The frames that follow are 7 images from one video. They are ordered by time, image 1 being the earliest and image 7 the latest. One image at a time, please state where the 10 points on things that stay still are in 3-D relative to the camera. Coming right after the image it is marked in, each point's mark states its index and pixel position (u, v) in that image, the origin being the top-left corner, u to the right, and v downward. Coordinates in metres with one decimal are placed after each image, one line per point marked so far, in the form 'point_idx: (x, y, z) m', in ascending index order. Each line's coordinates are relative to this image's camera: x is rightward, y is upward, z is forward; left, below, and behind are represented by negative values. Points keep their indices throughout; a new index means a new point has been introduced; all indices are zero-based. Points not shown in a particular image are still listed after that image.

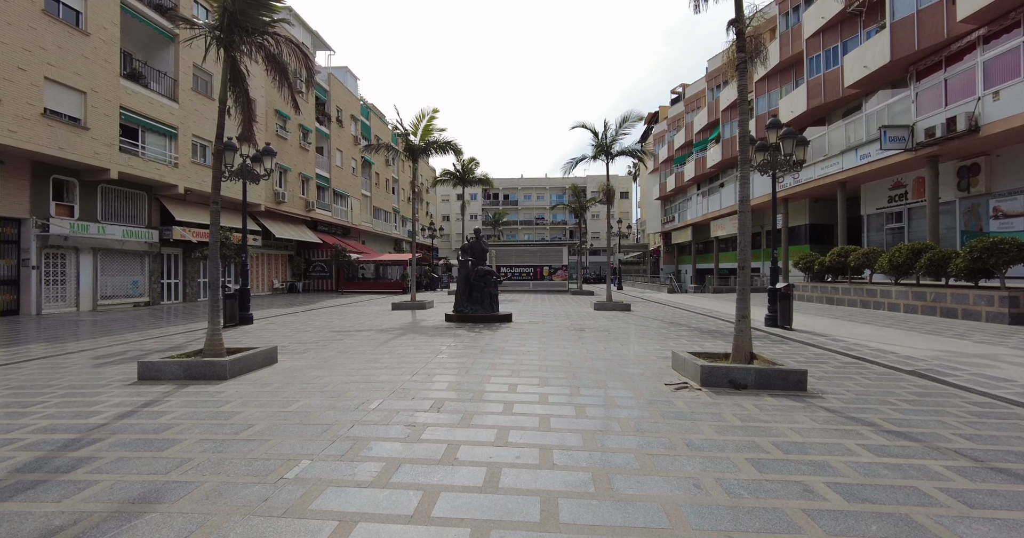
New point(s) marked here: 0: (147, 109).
0: (-14.9, +6.5, +17.9) m
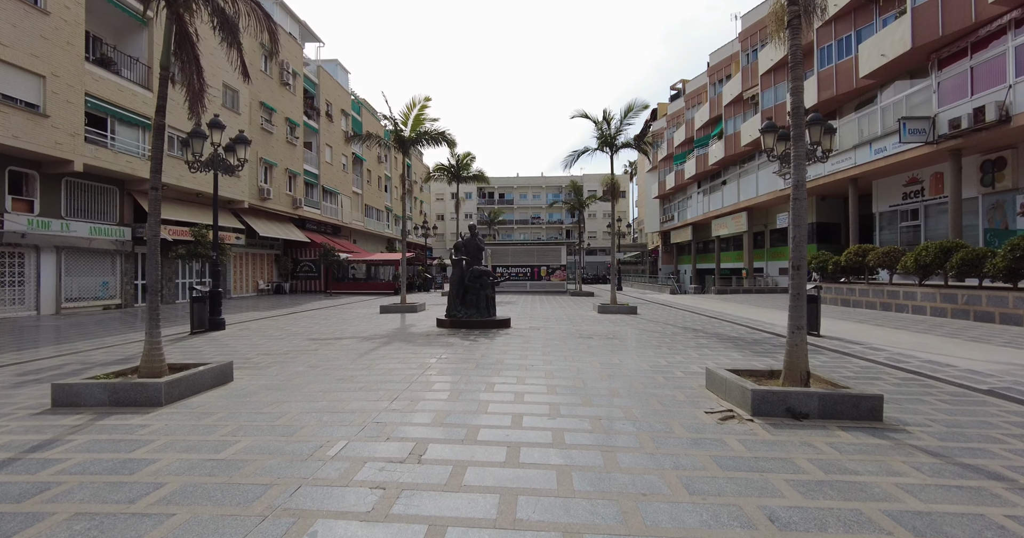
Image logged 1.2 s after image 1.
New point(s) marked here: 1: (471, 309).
0: (-15.0, +6.5, +16.7) m
1: (-1.0, -1.0, +10.6) m
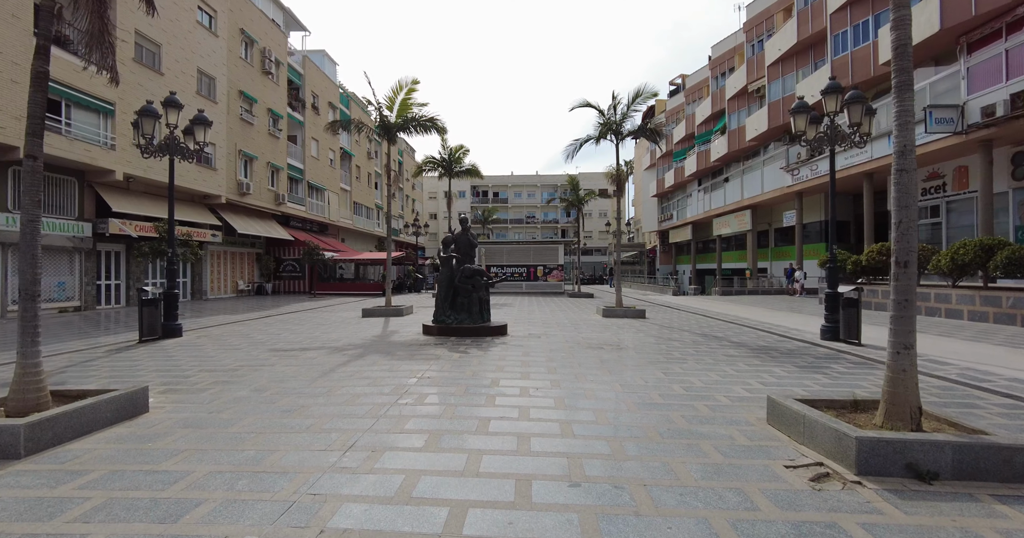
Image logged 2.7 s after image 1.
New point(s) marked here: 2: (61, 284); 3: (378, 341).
0: (-15.2, +6.6, +15.2) m
1: (-1.1, -0.9, +9.3) m
2: (-16.4, -0.5, +16.0) m
3: (-2.7, -1.4, +8.7) m
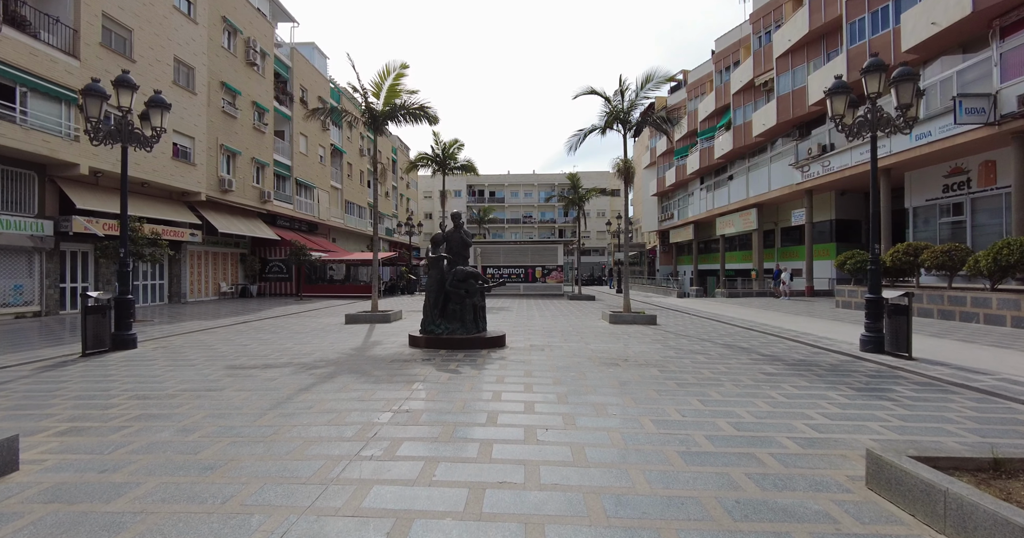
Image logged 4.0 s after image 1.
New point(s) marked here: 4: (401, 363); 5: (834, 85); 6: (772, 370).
0: (-15.2, +6.5, +13.9) m
1: (-1.1, -1.0, +8.1) m
2: (-16.5, -0.6, +14.7) m
3: (-2.7, -1.5, +7.5) m
4: (-1.7, -1.5, +6.8) m
5: (+5.8, +3.3, +7.9) m
6: (+3.9, -1.5, +6.5) m
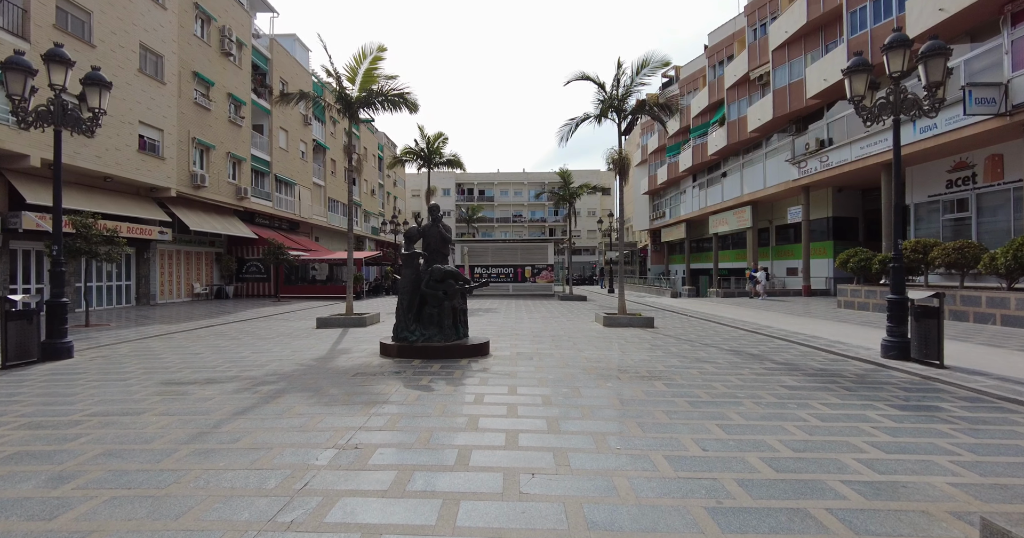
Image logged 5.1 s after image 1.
0: (-15.6, +6.5, +12.6) m
1: (-1.3, -1.0, +7.2) m
2: (-16.9, -0.6, +13.4) m
3: (-2.9, -1.4, +6.6) m
4: (-2.0, -1.4, +5.8) m
5: (+5.5, +3.3, +7.1) m
6: (+3.6, -1.5, +5.7) m
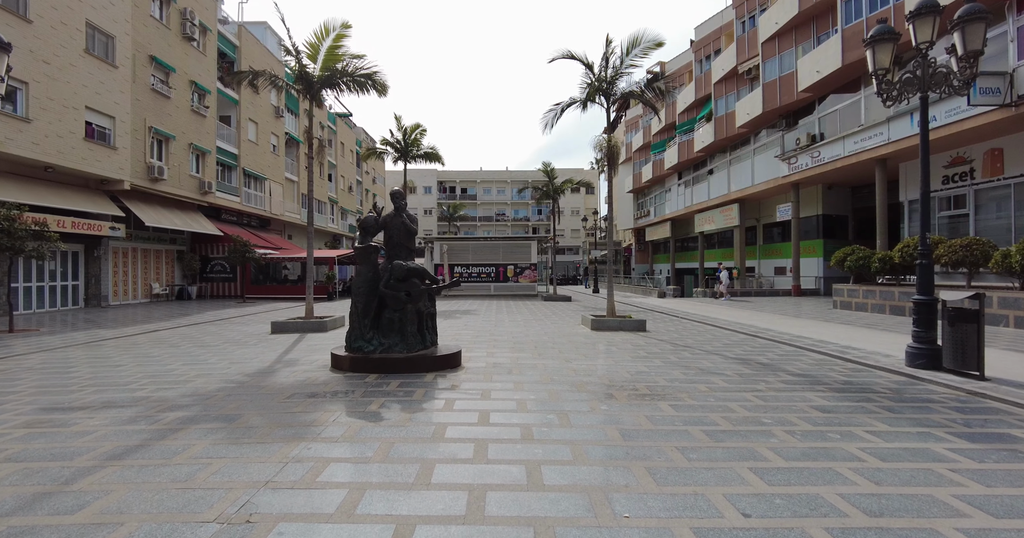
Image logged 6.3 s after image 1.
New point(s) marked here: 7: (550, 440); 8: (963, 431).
0: (-16.2, +6.6, +11.0) m
1: (-1.7, -0.9, +6.1) m
2: (-17.4, -0.6, +11.8) m
3: (-3.2, -1.4, +5.4) m
4: (-2.2, -1.4, +4.7) m
5: (+5.2, +3.4, +6.2) m
6: (+3.4, -1.4, +4.8) m
7: (+0.3, -1.4, +3.7) m
8: (+3.9, -1.4, +3.9) m
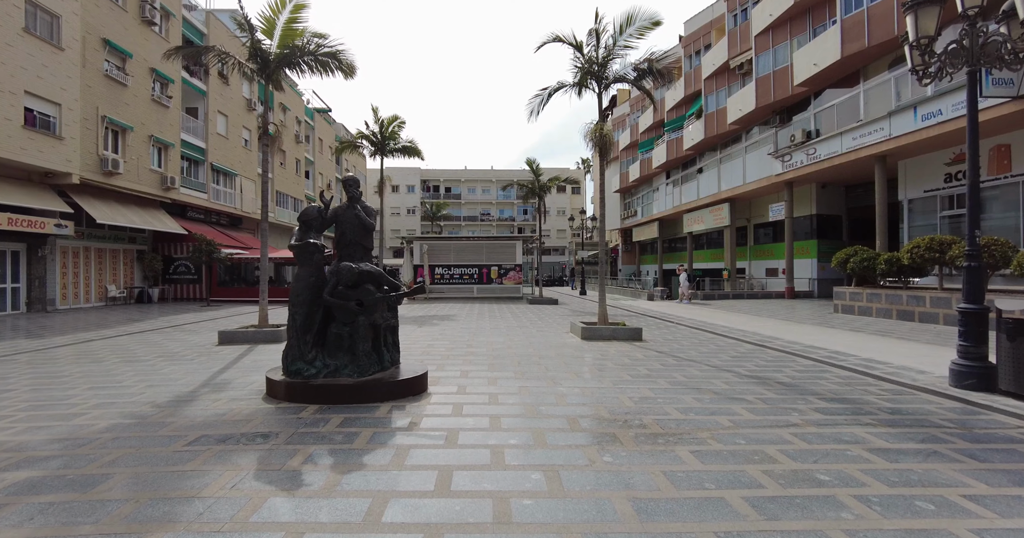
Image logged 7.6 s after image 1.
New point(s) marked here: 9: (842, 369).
0: (-16.6, +6.5, +9.4) m
1: (-1.9, -1.0, +4.9) m
2: (-17.9, -0.6, +10.1) m
3: (-3.5, -1.4, +4.2) m
4: (-2.5, -1.4, +3.5) m
5: (+4.9, +3.3, +5.3) m
6: (+3.1, -1.5, +3.8) m
7: (+0.1, -1.5, +2.6) m
8: (+3.7, -1.5, +2.9) m
9: (+4.9, -1.5, +6.5) m
